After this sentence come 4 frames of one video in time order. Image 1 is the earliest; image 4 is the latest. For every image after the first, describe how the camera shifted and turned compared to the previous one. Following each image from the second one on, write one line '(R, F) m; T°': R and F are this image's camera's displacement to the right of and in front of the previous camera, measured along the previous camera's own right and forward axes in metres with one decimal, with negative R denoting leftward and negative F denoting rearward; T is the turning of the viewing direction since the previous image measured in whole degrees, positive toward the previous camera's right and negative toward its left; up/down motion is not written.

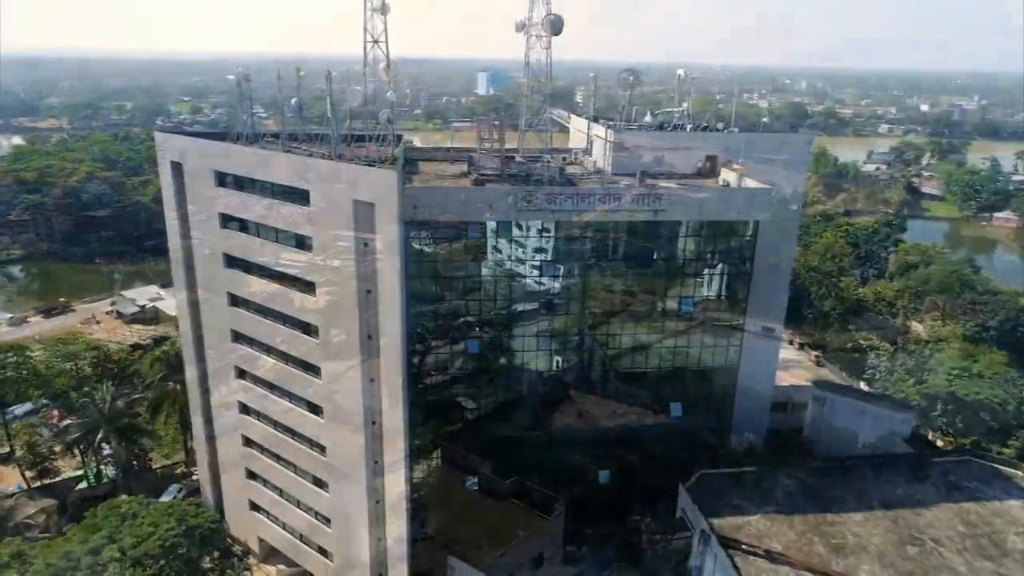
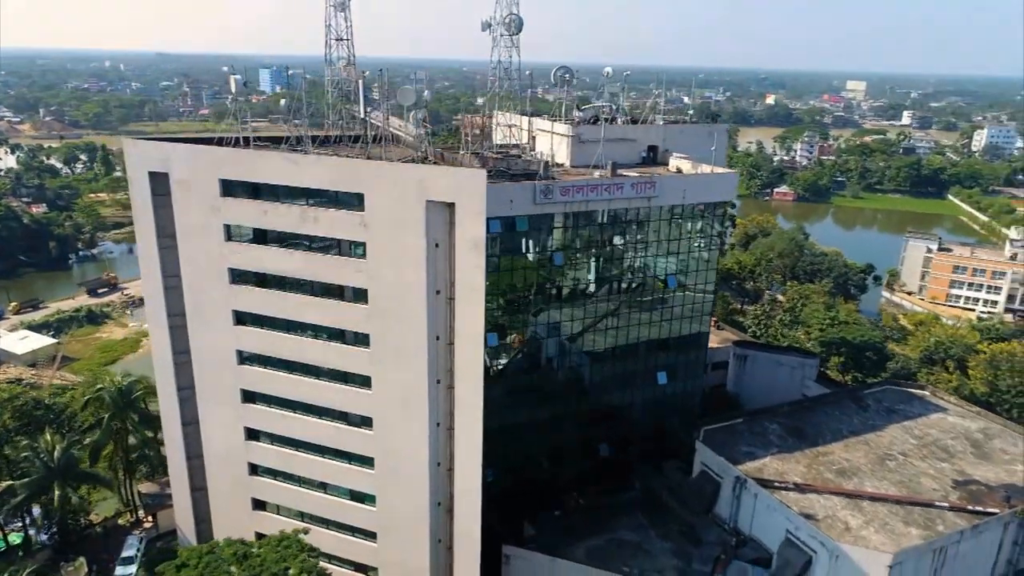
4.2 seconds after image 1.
(-8.0, +0.3) m; +16°
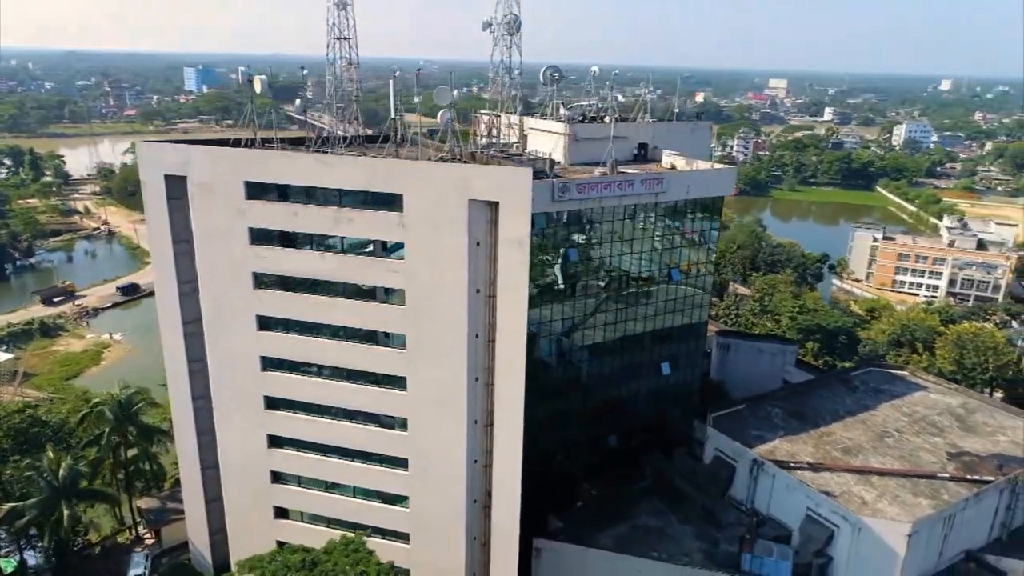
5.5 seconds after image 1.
(-3.0, -0.2) m; +5°
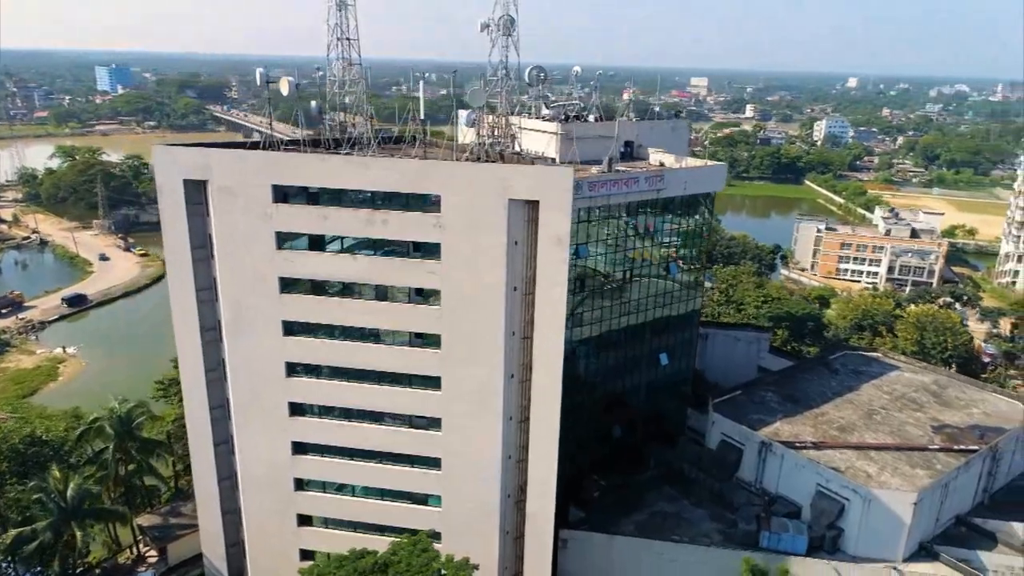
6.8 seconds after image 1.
(-3.2, -0.3) m; +5°
